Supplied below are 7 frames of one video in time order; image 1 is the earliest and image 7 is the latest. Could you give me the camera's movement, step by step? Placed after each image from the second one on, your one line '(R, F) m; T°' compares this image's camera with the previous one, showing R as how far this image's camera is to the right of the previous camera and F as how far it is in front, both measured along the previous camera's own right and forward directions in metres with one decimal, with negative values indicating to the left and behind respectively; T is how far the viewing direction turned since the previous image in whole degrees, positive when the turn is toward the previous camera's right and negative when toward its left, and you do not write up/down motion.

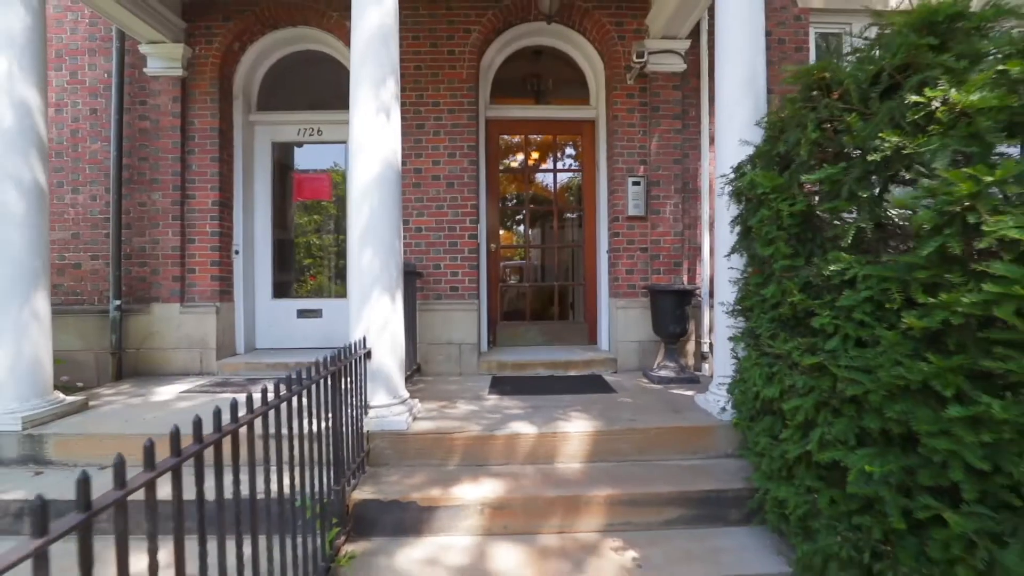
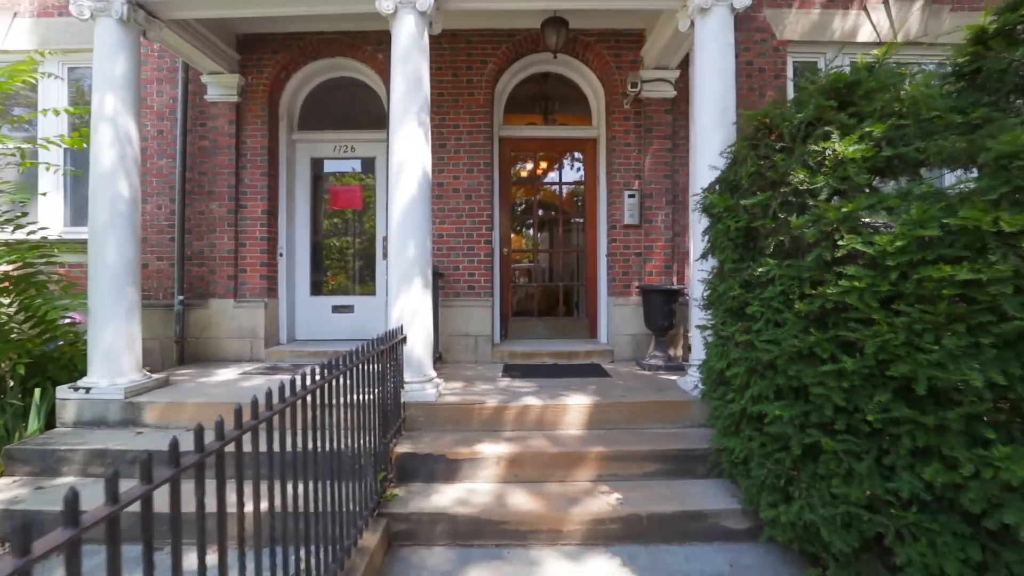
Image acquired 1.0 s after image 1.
(0.0, -0.8) m; -1°
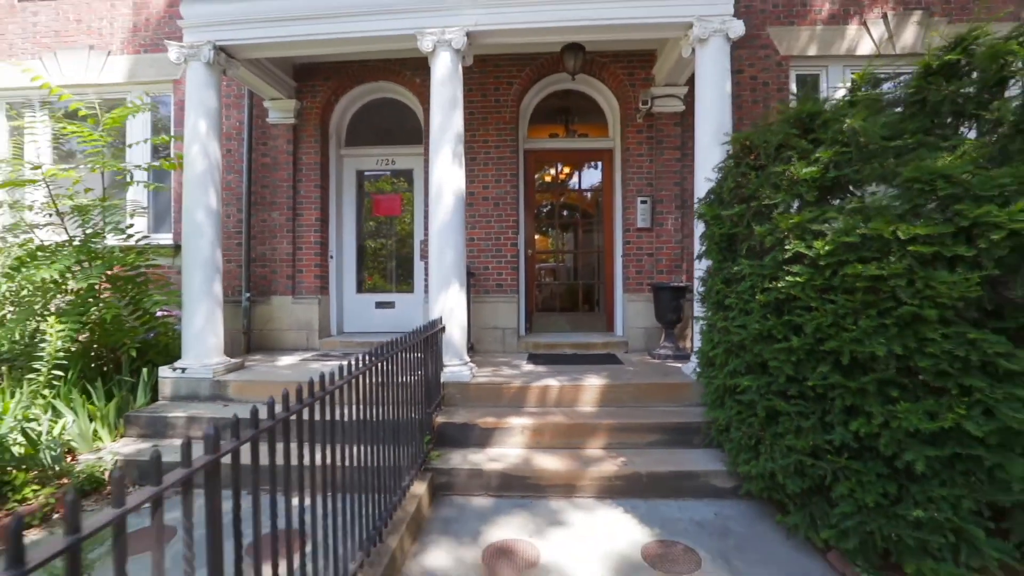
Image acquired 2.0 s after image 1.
(0.0, -0.7) m; -3°
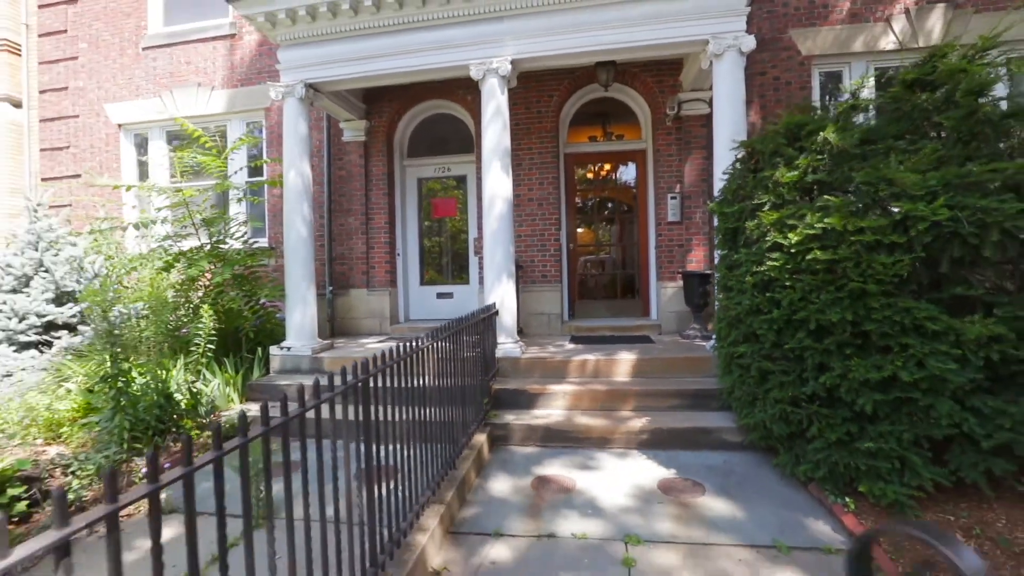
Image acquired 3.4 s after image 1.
(+0.1, -0.9) m; -6°
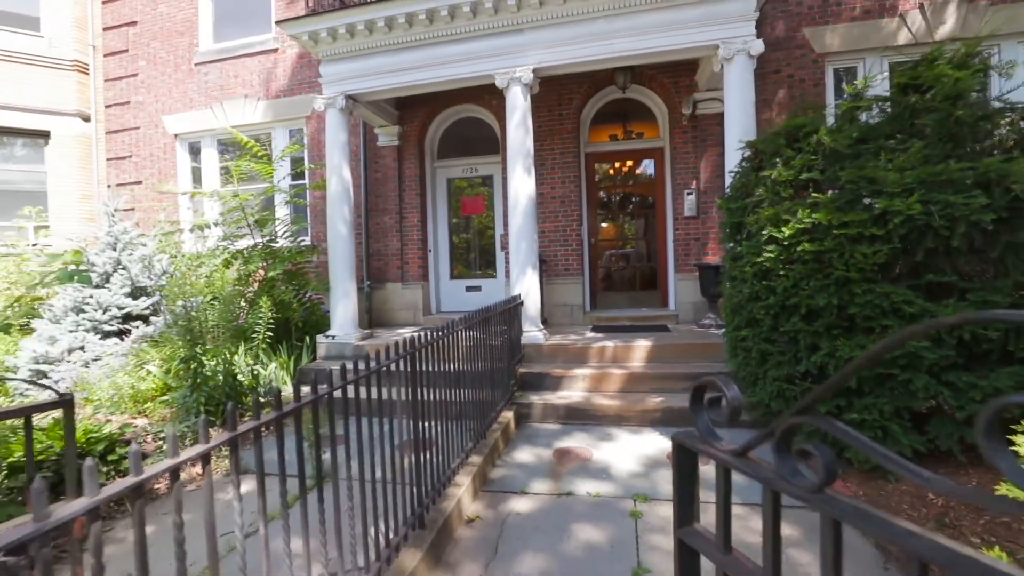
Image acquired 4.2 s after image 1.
(0.0, -0.5) m; -3°
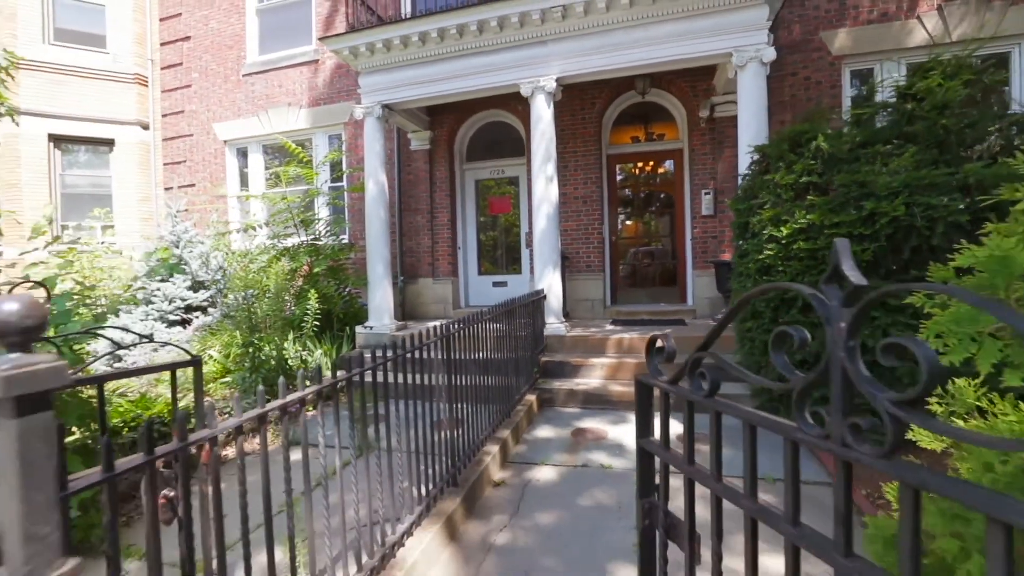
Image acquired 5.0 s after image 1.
(0.0, -0.5) m; -3°
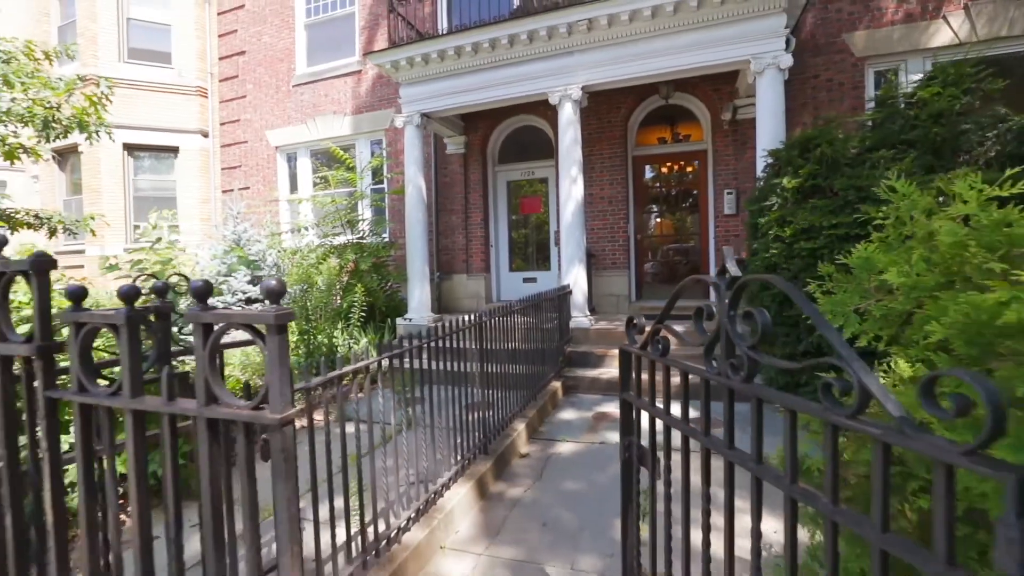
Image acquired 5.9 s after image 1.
(+0.1, -0.5) m; -4°
